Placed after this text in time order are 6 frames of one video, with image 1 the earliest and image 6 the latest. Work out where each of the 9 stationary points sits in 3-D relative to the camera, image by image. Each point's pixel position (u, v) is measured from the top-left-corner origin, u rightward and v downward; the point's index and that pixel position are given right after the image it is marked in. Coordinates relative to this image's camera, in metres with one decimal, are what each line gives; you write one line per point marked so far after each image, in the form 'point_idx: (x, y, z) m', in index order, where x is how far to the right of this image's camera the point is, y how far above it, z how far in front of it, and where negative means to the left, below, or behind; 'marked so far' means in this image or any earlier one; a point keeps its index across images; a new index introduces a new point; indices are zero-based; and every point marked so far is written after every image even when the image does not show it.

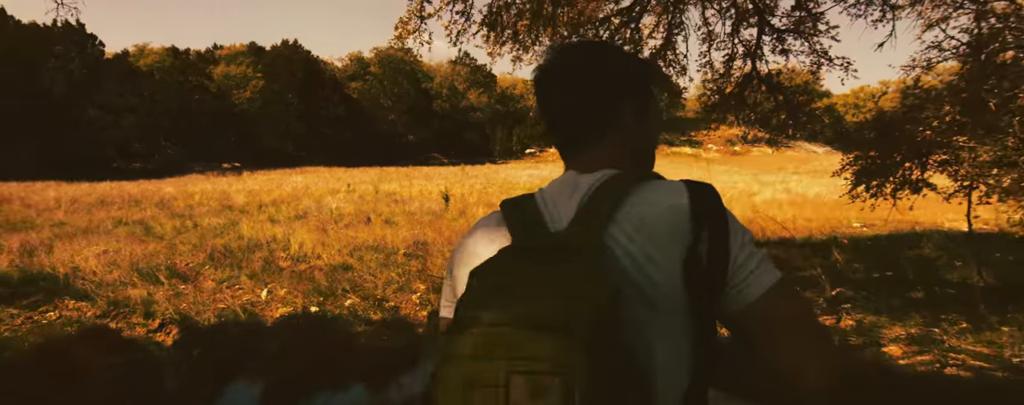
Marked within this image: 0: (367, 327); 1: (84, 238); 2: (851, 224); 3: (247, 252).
0: (-1.2, -1.1, +5.4) m
1: (-7.0, -0.6, +10.6) m
2: (+5.6, -0.4, +10.6) m
3: (-3.9, -0.7, +9.5) m
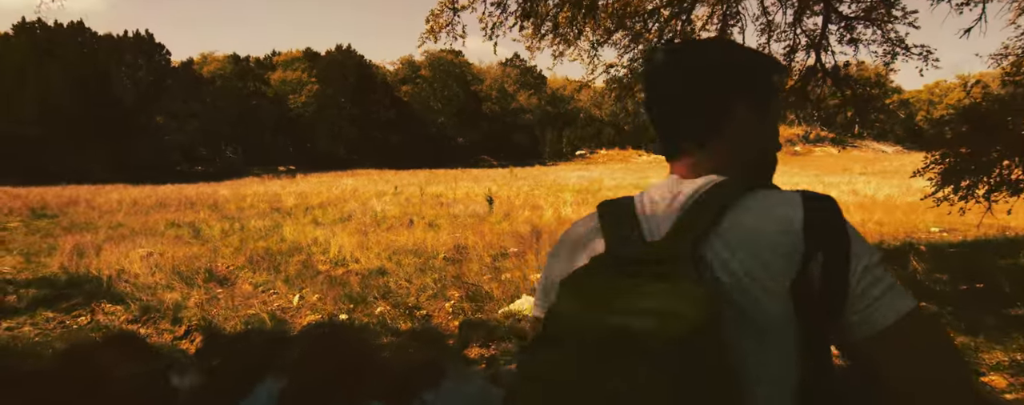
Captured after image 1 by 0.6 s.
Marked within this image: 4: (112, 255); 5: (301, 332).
0: (-0.9, -1.1, +5.0) m
1: (-6.3, -0.6, +10.7) m
2: (+6.3, -0.4, +9.7) m
3: (-3.3, -0.8, +9.4) m
4: (-5.7, -0.7, +9.1) m
5: (-1.8, -1.1, +5.3) m
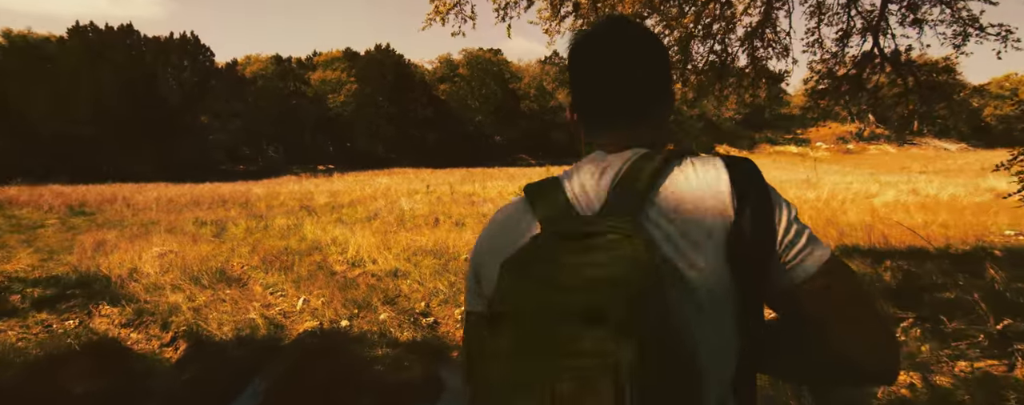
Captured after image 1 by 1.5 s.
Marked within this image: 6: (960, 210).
0: (-0.9, -1.1, +4.6) m
1: (-5.8, -0.6, +10.6) m
2: (+6.7, -0.4, +8.8) m
3: (-2.9, -0.7, +9.0) m
4: (-5.3, -0.7, +8.9) m
5: (-1.7, -1.1, +4.9) m
6: (+7.2, -0.1, +10.3) m
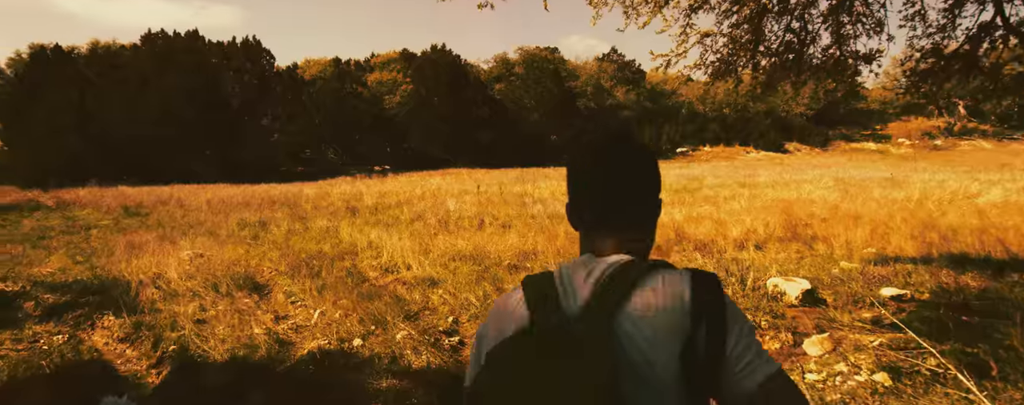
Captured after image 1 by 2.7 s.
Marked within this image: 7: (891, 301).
0: (-0.7, -1.1, +3.8) m
1: (-5.1, -0.6, +10.2) m
2: (+7.2, -0.4, +7.3) m
3: (-2.3, -0.7, +8.4) m
4: (-4.7, -0.7, +8.5) m
5: (-1.5, -1.1, +4.2) m
6: (+7.9, -0.1, +8.7) m
7: (+3.4, -0.9, +5.6) m
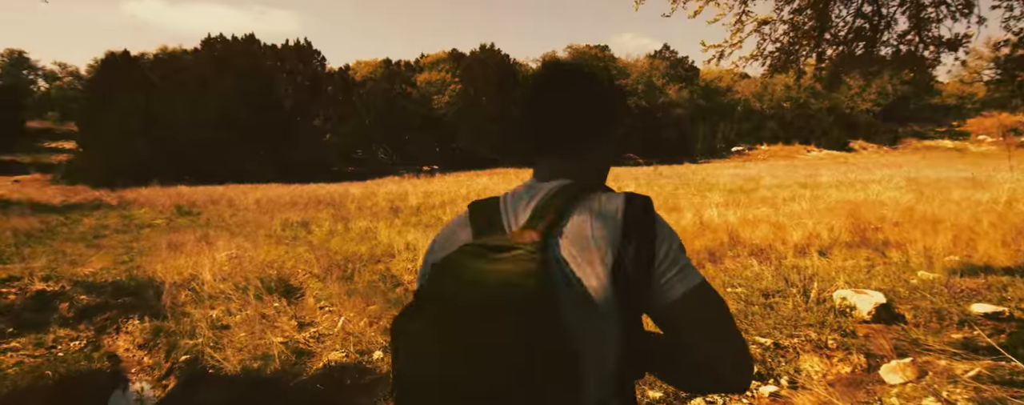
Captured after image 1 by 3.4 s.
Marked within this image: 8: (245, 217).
0: (-0.5, -1.1, +3.4) m
1: (-4.4, -0.6, +10.2) m
2: (+7.6, -0.4, +6.3) m
3: (-1.8, -0.8, +8.2) m
4: (-4.2, -0.7, +8.4) m
5: (-1.3, -1.1, +3.9) m
6: (+8.4, -0.2, +7.7) m
7: (+3.7, -0.9, +4.9) m
8: (-6.1, -0.3, +14.5) m
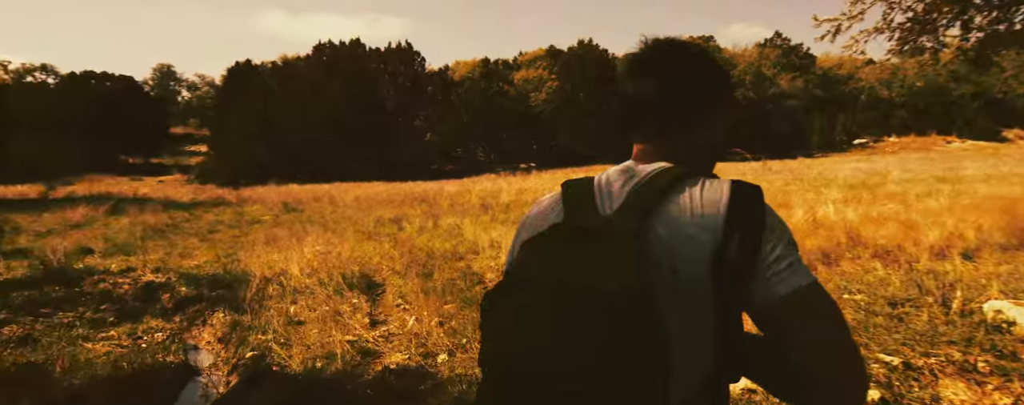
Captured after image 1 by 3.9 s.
0: (-0.2, -1.0, +3.1) m
1: (-3.0, -0.5, +10.4) m
2: (+8.3, -0.4, +4.6) m
3: (-0.7, -0.7, +8.0) m
4: (-3.0, -0.7, +8.6) m
5: (-0.9, -1.0, +3.7) m
6: (+9.3, -0.1, +5.9) m
7: (+4.2, -0.8, +3.9) m
8: (-4.0, -0.3, +14.9) m
